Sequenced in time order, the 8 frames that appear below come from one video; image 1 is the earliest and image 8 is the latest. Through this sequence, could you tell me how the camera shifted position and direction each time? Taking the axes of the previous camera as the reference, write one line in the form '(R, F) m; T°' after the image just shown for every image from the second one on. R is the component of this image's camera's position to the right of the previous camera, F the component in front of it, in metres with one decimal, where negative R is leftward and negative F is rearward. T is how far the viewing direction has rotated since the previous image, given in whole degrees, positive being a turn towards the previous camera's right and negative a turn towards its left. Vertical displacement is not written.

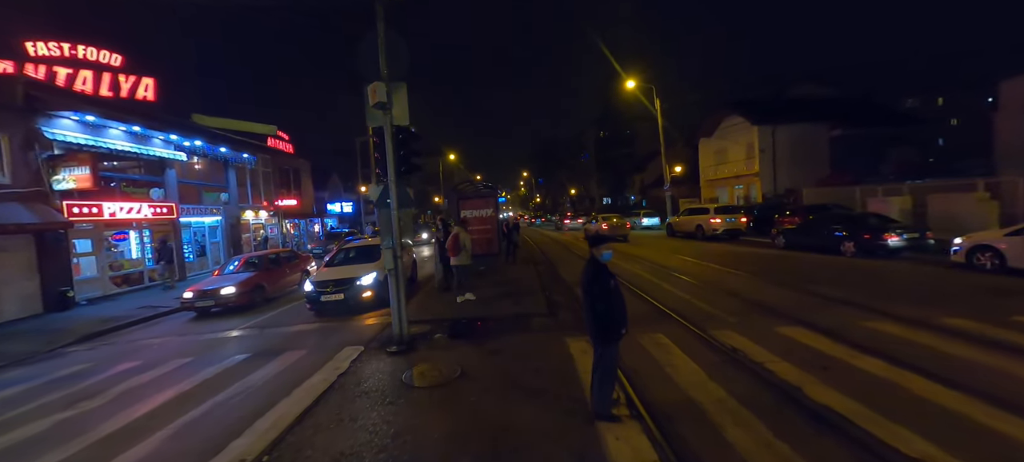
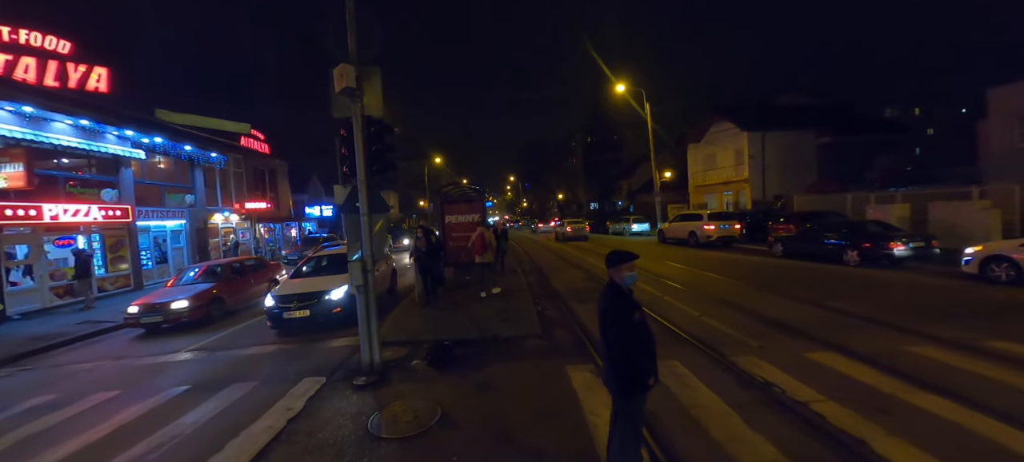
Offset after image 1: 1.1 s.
(-0.1, +1.0) m; +2°
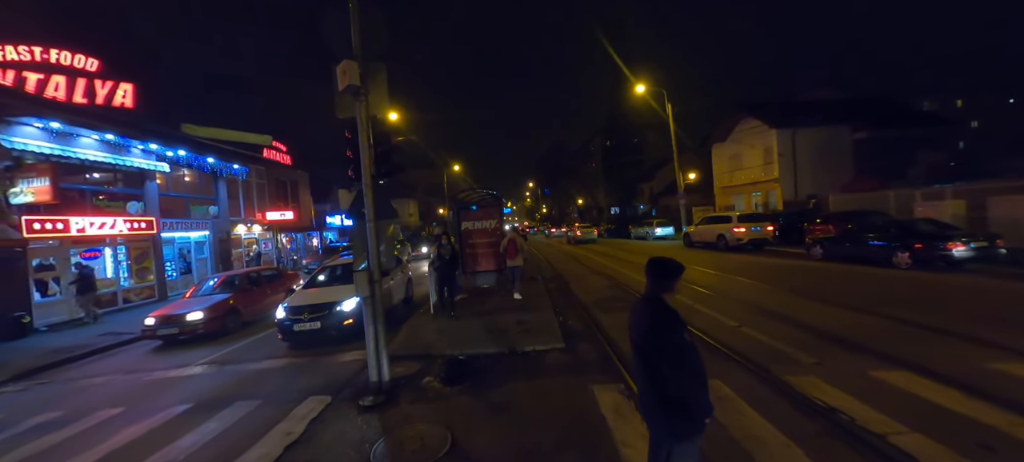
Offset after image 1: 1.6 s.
(0.0, +0.5) m; -3°
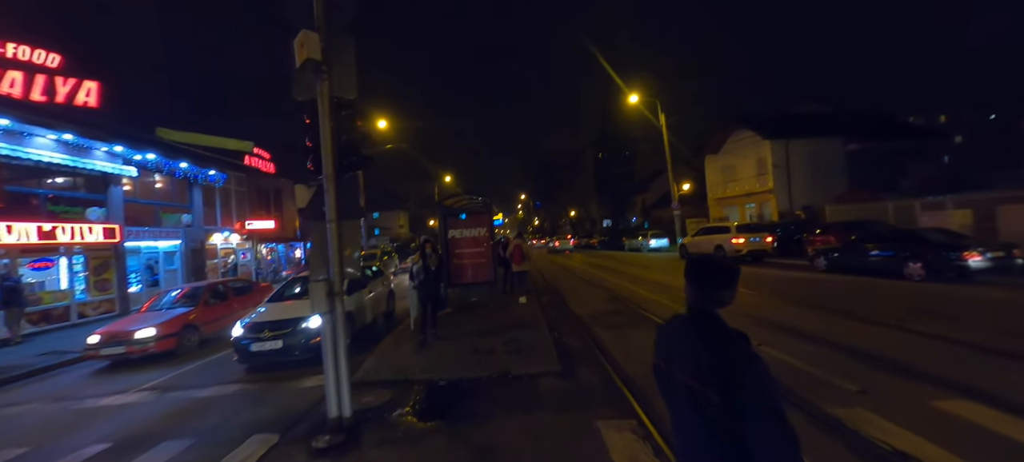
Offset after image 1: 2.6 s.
(0.0, +0.9) m; +1°
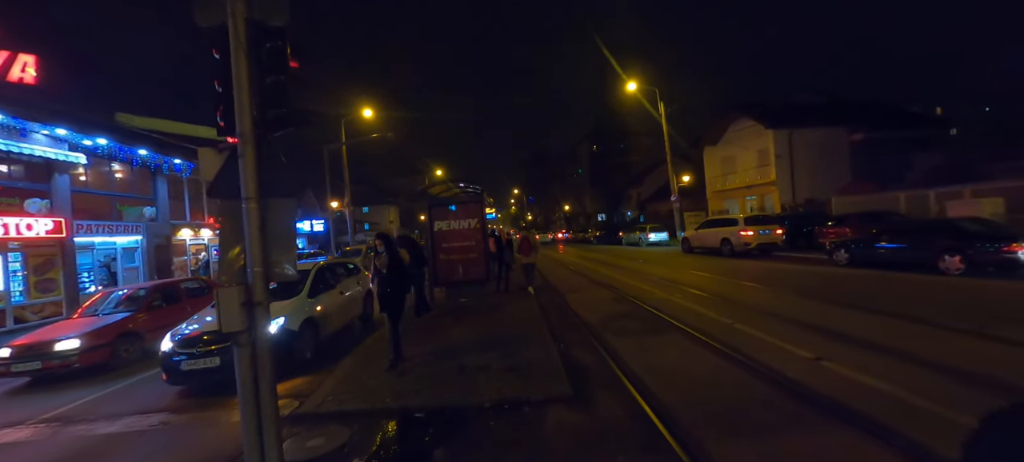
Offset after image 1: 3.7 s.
(0.0, +1.4) m; +1°
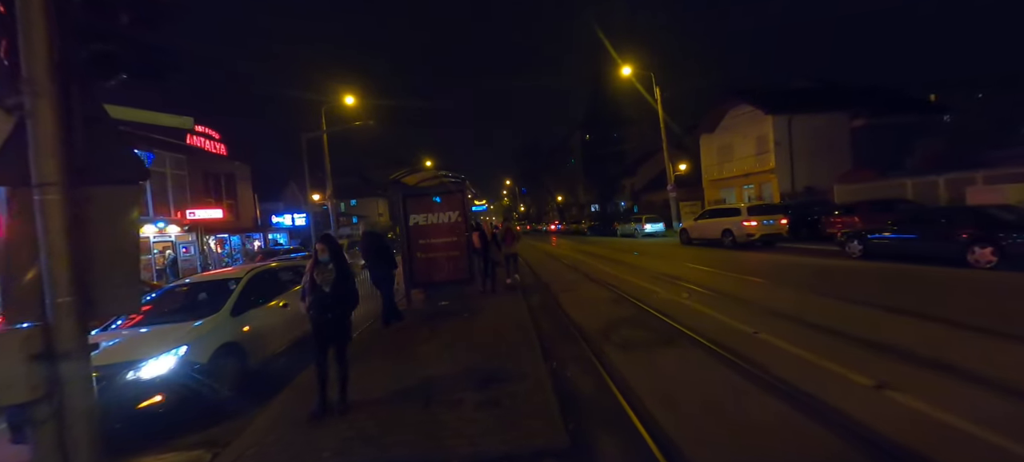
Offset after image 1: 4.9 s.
(+0.2, +1.2) m; +1°
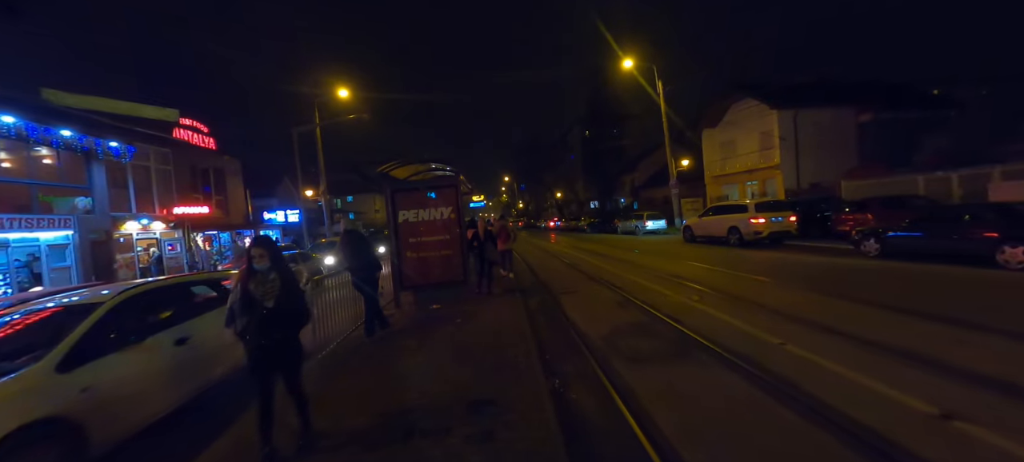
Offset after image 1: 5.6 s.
(0.0, +0.7) m; 0°
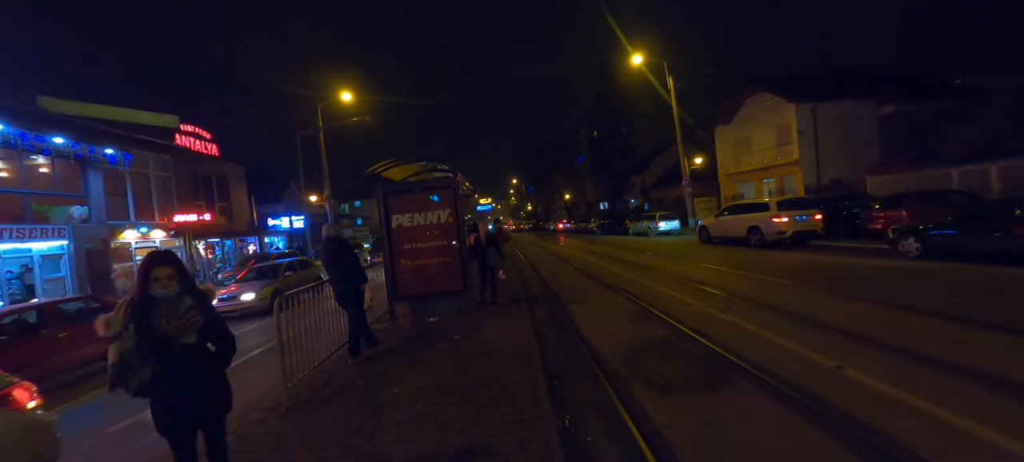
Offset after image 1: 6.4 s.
(+0.1, +0.8) m; -1°
